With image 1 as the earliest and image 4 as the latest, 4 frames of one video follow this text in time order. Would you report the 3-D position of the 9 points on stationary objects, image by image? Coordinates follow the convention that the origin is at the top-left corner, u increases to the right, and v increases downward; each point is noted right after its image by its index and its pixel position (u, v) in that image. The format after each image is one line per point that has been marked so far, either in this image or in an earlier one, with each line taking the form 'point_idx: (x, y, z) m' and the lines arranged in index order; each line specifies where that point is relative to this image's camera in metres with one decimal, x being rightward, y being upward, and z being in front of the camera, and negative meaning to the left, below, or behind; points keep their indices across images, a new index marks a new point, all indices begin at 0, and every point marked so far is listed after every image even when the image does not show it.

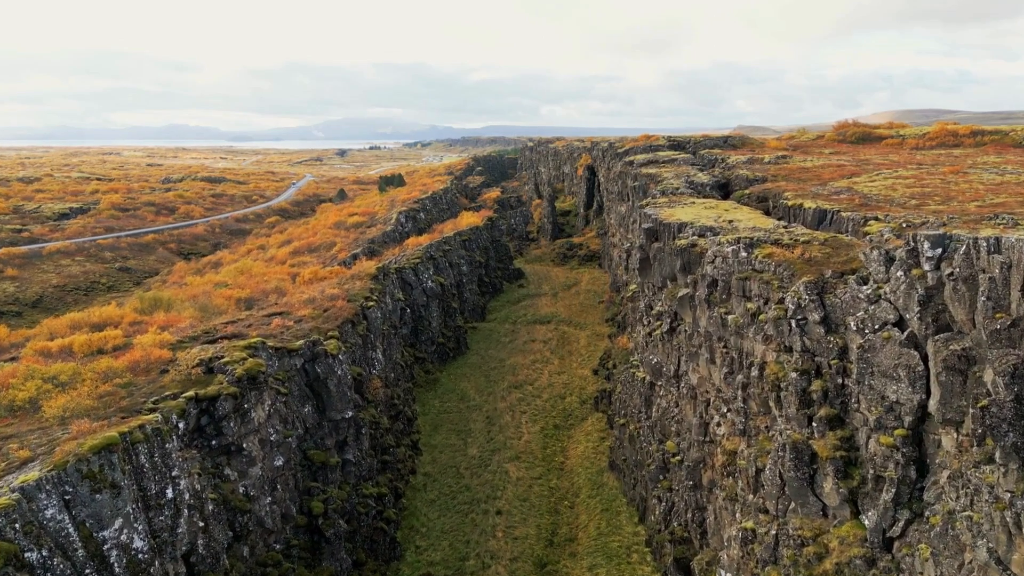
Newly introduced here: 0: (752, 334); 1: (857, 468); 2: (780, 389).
0: (+6.2, -1.2, +17.1) m
1: (+7.3, -3.8, +14.1) m
2: (+6.4, -2.4, +15.8) m
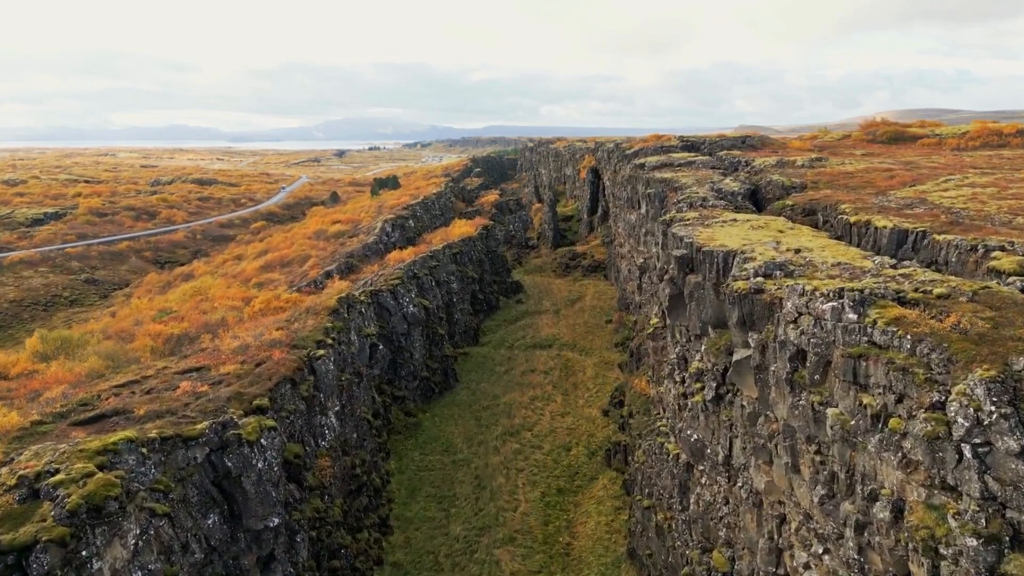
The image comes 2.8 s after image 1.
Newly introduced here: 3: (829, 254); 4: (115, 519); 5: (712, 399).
0: (+5.9, -2.6, +10.8) m
1: (+7.0, -5.2, +7.8) m
2: (+6.1, -3.8, +9.5) m
3: (+8.0, +0.9, +16.9) m
4: (-7.3, -4.3, +12.3) m
5: (+5.3, -2.9, +17.6) m
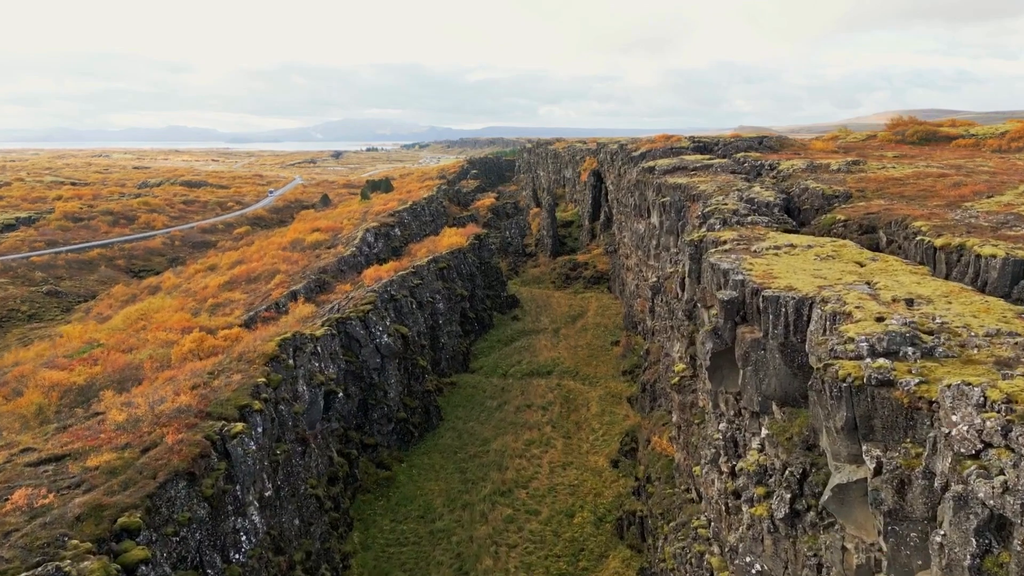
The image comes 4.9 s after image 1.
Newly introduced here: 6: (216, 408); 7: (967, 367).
0: (+5.5, -3.8, +5.2) m
1: (+6.7, -6.4, +2.2) m
2: (+5.8, -5.1, +3.9) m
3: (+7.7, -0.4, +11.3) m
4: (-7.7, -5.5, +6.7) m
5: (+4.9, -4.1, +12.1) m
6: (-7.5, -3.1, +17.0) m
7: (+6.1, -0.9, +9.0) m
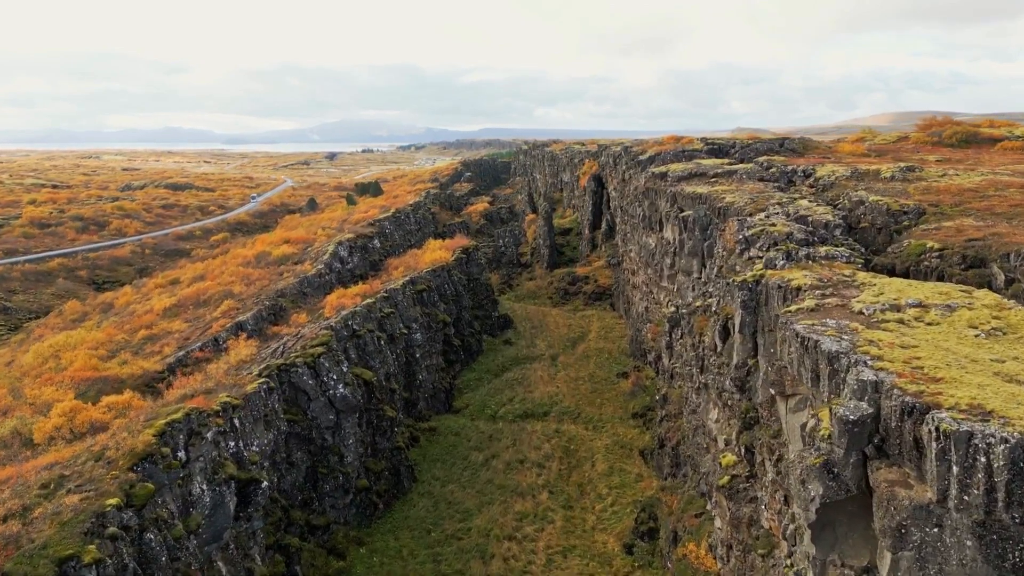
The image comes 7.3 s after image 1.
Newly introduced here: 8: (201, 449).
0: (+5.2, -5.2, -1.0) m
1: (+6.3, -7.8, -4.0) m
2: (+5.4, -6.4, -2.3) m
3: (+7.3, -1.8, +5.1) m
4: (-8.0, -6.9, +0.4) m
5: (+4.5, -5.5, +5.8) m
6: (-7.9, -4.5, +10.7) m
7: (+5.7, -2.3, +2.8) m
8: (-7.5, -3.9, +15.9) m
